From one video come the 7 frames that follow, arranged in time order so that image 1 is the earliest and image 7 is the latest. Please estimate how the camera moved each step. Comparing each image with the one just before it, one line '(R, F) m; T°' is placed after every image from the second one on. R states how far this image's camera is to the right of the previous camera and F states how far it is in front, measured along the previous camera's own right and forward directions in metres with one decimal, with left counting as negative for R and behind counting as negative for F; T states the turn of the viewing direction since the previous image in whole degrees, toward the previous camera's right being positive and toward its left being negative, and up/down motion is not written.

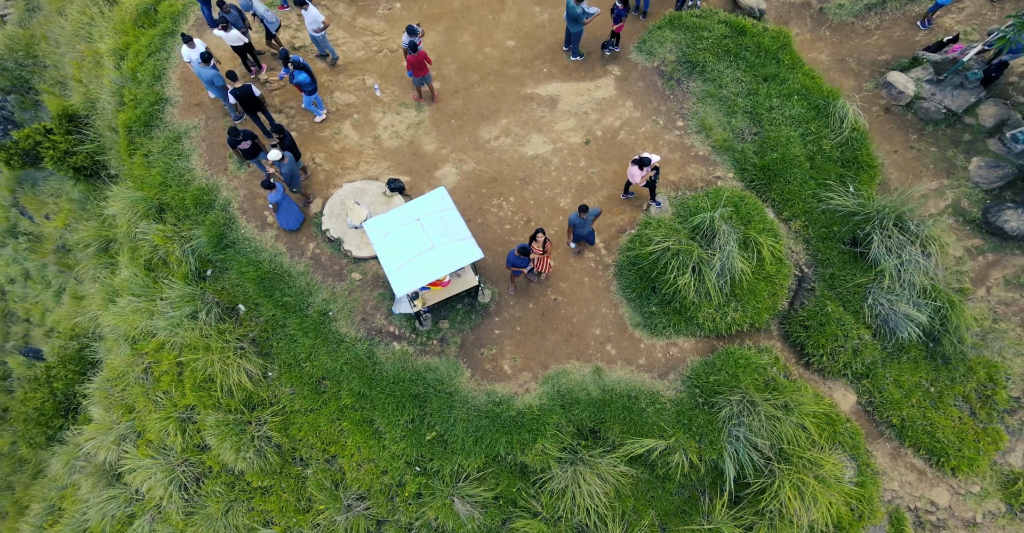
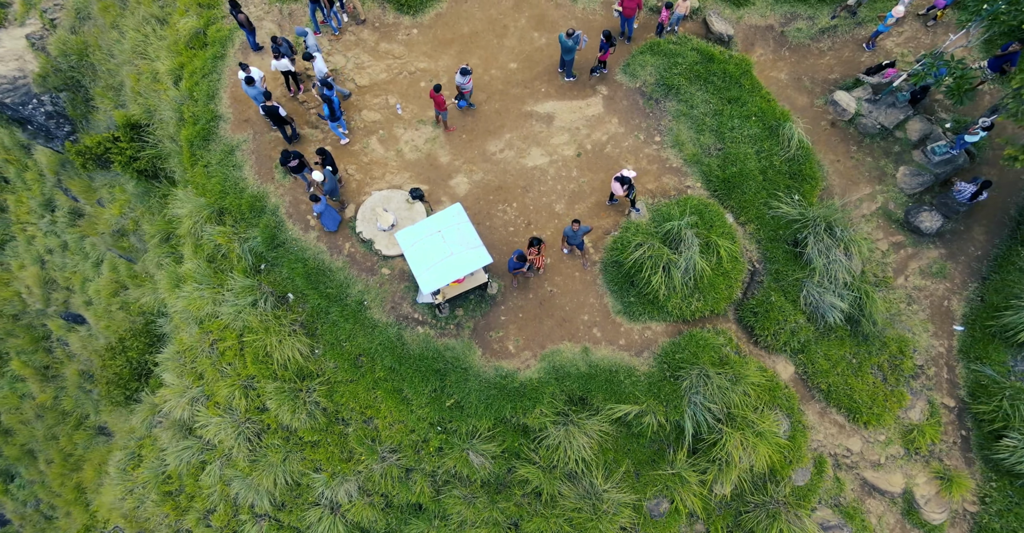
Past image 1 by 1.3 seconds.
(-0.4, -2.2) m; +1°
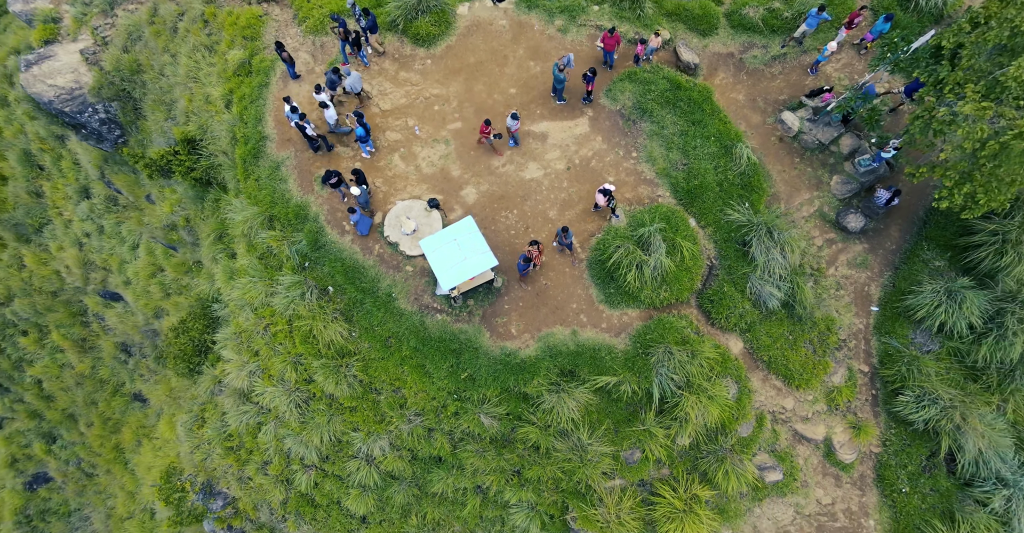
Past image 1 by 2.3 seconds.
(-0.5, -2.8) m; +2°
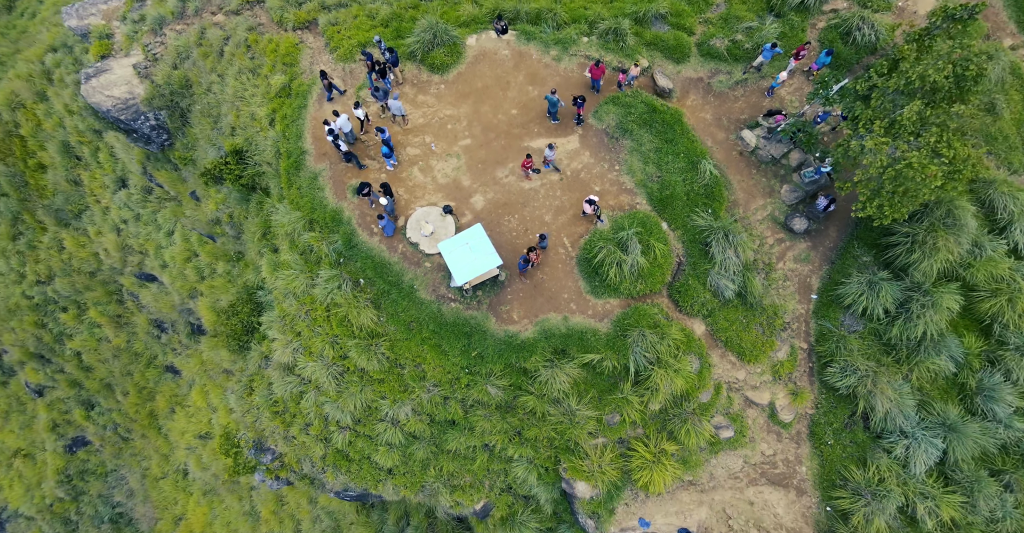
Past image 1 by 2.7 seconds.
(-0.5, -3.1) m; +1°
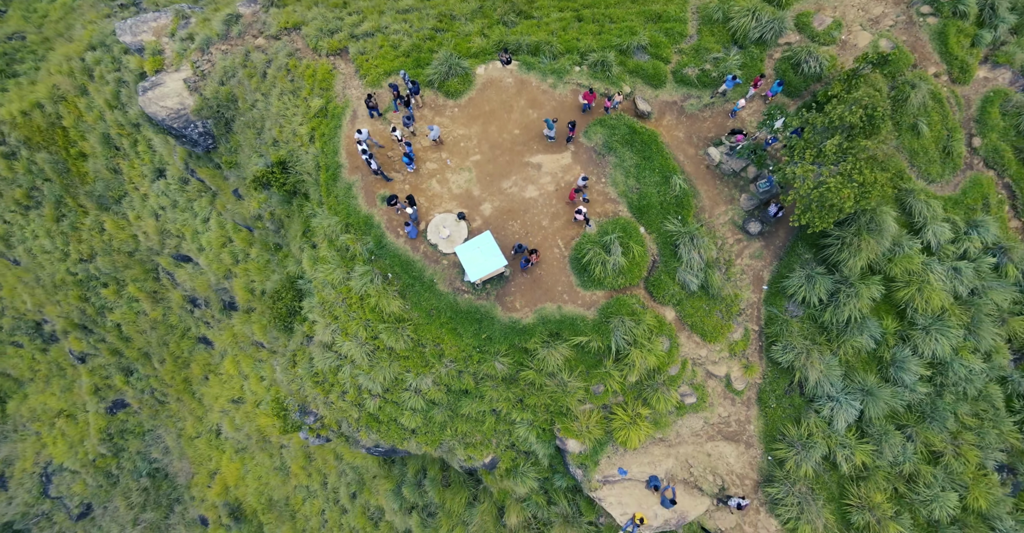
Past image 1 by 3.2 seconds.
(-0.8, -3.7) m; +2°
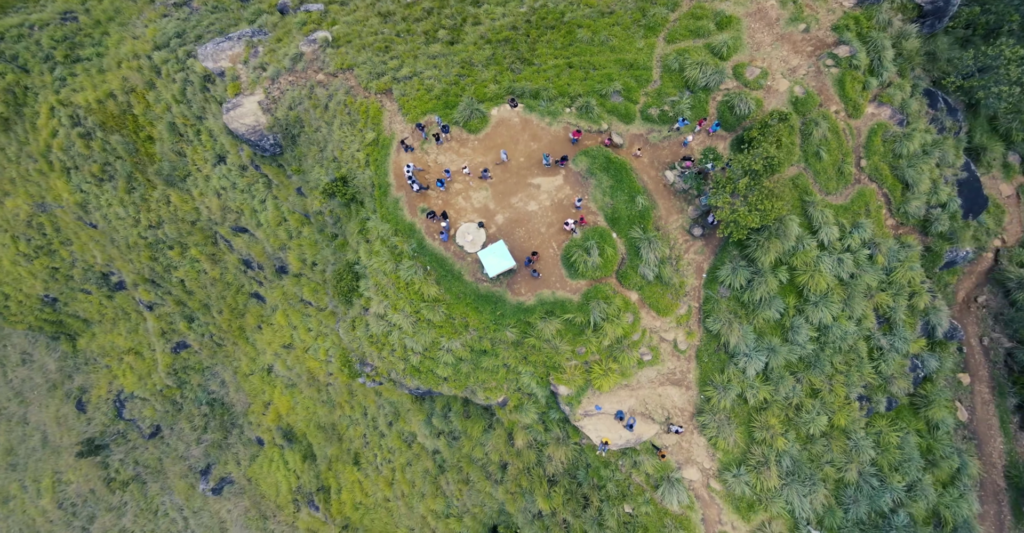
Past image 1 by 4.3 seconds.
(-2.0, -7.7) m; +3°
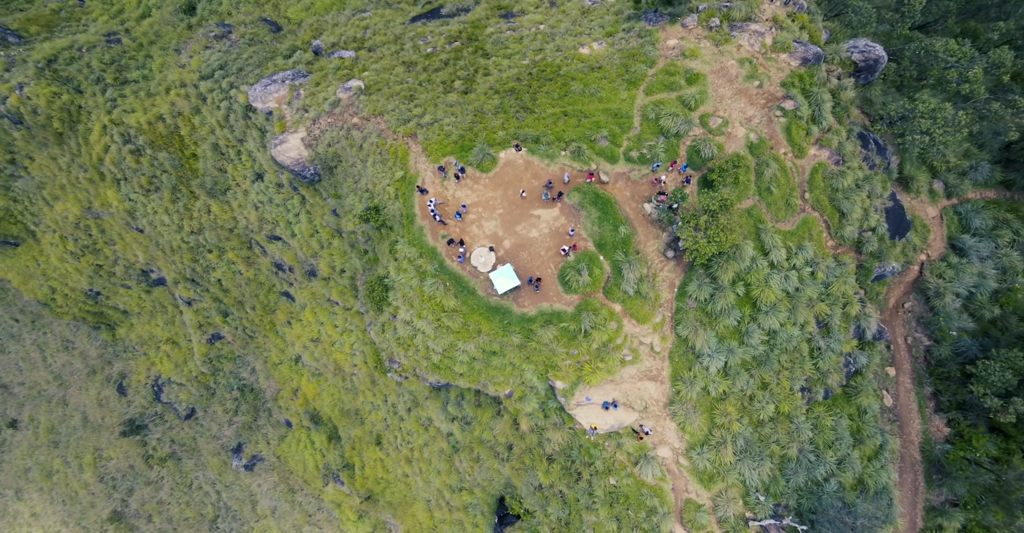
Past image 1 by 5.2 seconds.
(-1.3, -6.4) m; +1°
